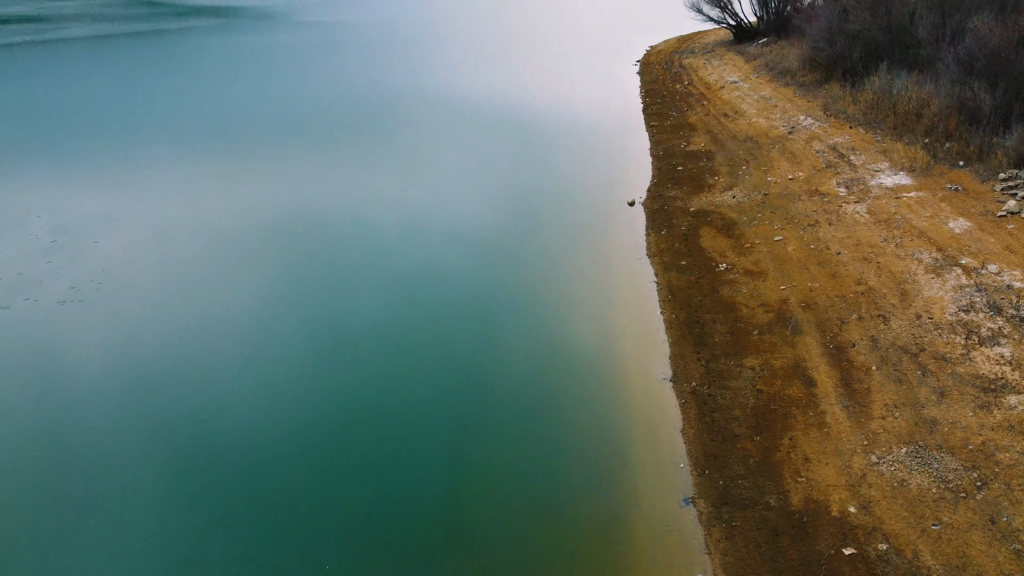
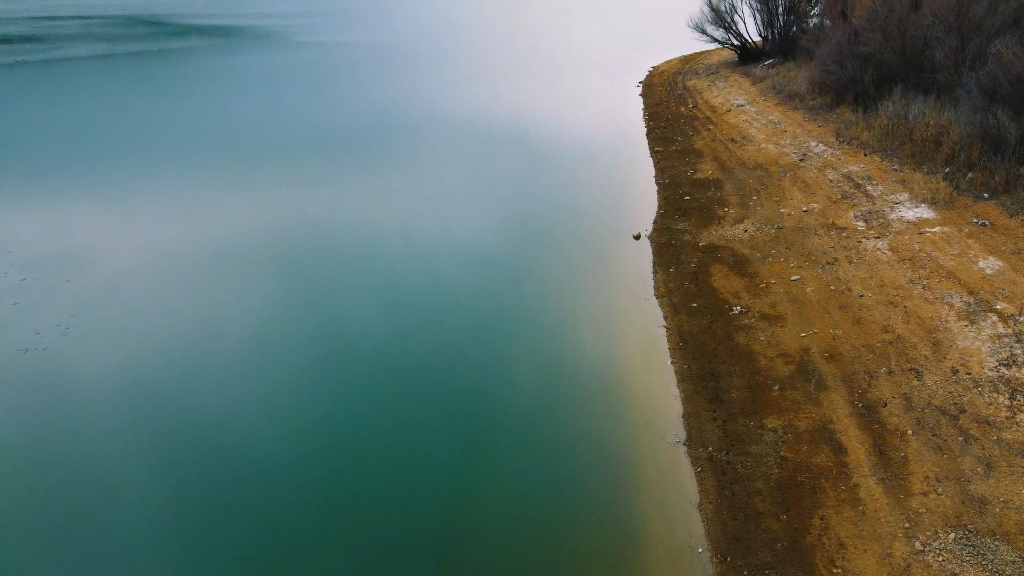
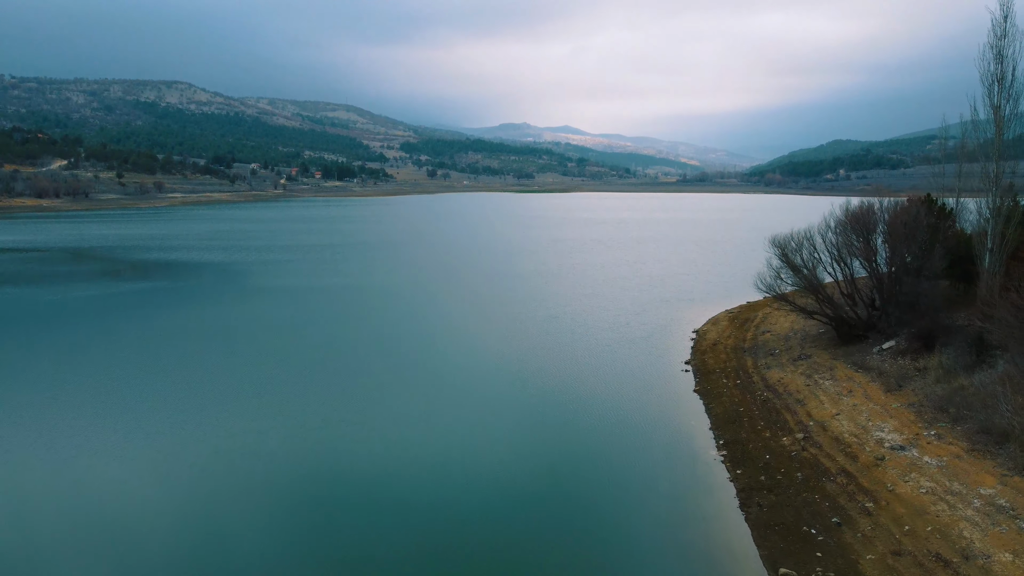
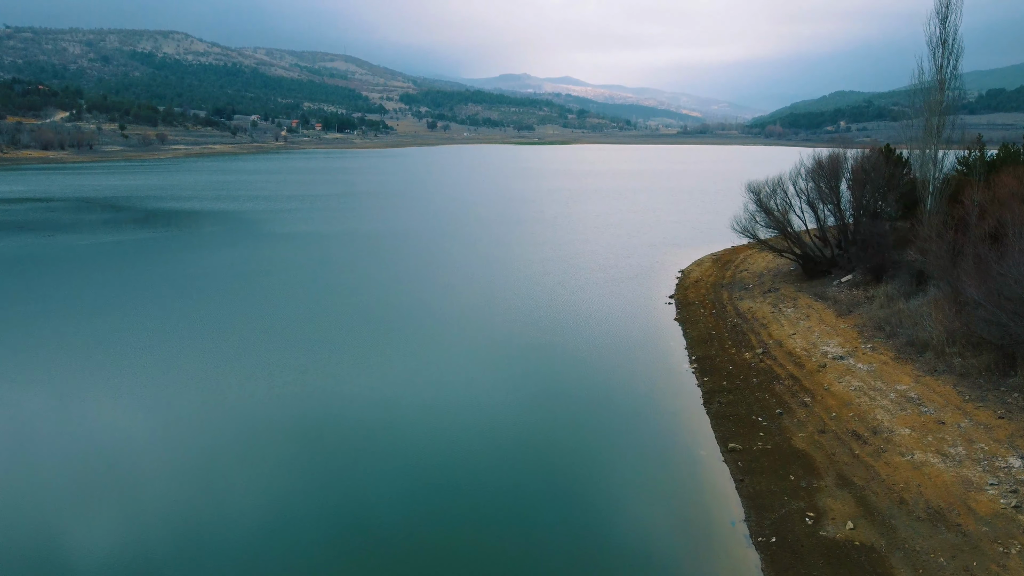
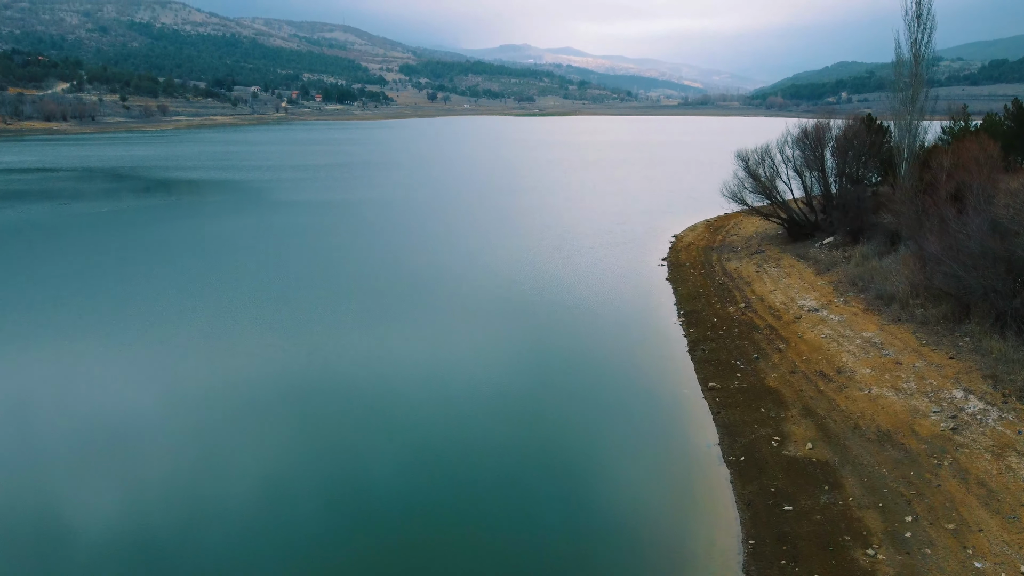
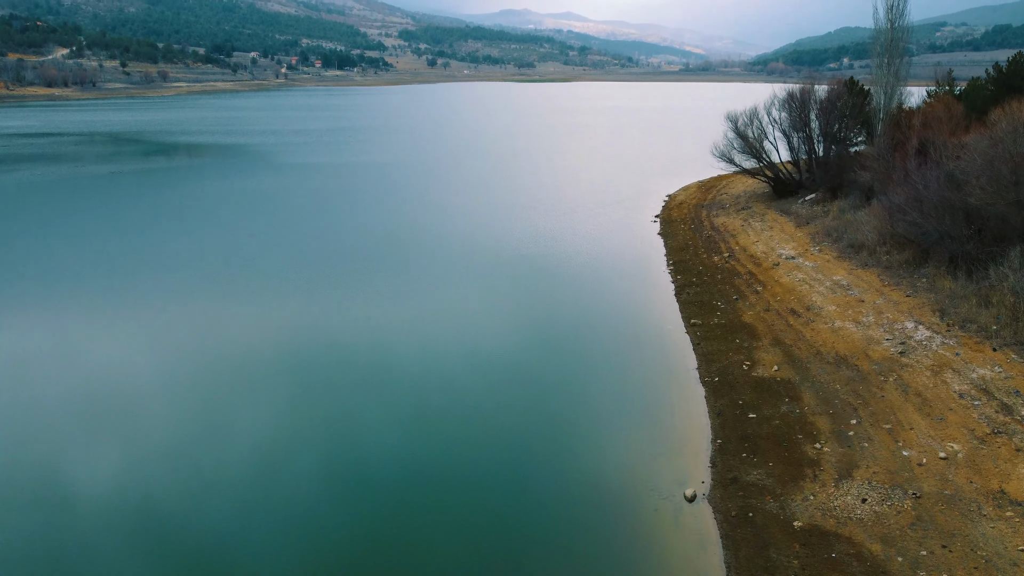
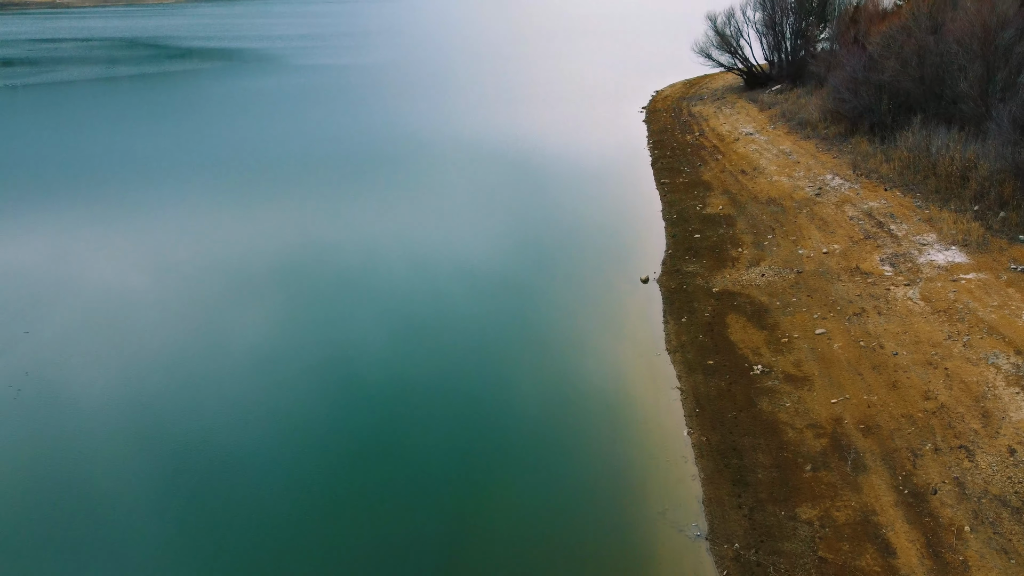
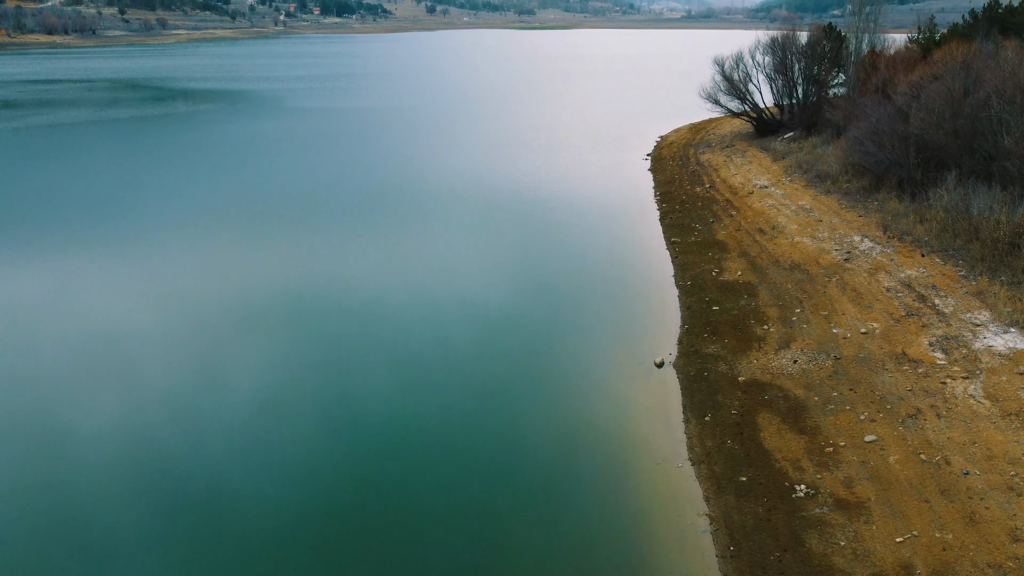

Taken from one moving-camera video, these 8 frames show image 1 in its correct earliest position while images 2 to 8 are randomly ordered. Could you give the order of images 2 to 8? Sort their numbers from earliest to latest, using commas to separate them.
2, 7, 8, 6, 5, 4, 3
